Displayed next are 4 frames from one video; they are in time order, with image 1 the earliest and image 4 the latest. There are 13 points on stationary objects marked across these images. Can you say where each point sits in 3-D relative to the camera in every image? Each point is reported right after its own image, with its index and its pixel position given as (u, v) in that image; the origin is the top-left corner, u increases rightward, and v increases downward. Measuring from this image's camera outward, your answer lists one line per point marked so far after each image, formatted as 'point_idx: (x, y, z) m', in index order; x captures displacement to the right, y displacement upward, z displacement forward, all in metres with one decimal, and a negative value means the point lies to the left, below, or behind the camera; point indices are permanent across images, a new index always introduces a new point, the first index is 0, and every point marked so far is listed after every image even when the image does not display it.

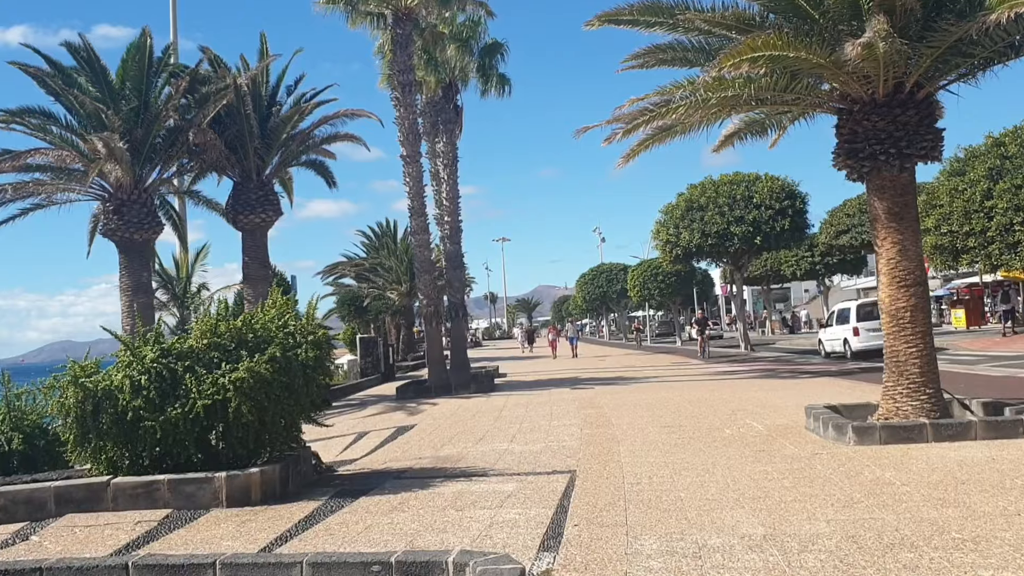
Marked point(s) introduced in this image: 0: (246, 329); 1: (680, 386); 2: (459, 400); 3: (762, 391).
0: (-2.6, -0.4, +7.8) m
1: (+3.6, -2.1, +17.8) m
2: (-1.1, -2.3, +17.3) m
3: (+4.9, -2.0, +16.1) m
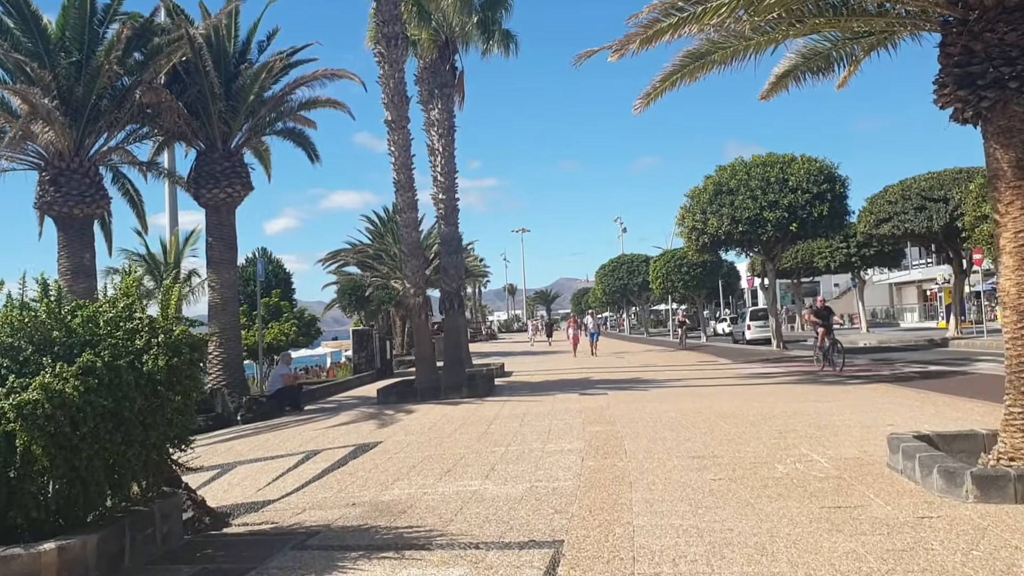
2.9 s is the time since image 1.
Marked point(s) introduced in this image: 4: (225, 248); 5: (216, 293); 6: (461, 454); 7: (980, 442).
0: (-2.8, -0.2, +5.2) m
1: (+3.6, -1.9, +15.0) m
2: (-1.1, -2.1, +14.6) m
3: (+4.8, -1.8, +13.3) m
4: (-6.1, +0.9, +17.7) m
5: (-6.2, -0.1, +17.3) m
6: (-0.6, -1.8, +9.2) m
7: (+4.2, -1.4, +7.4) m
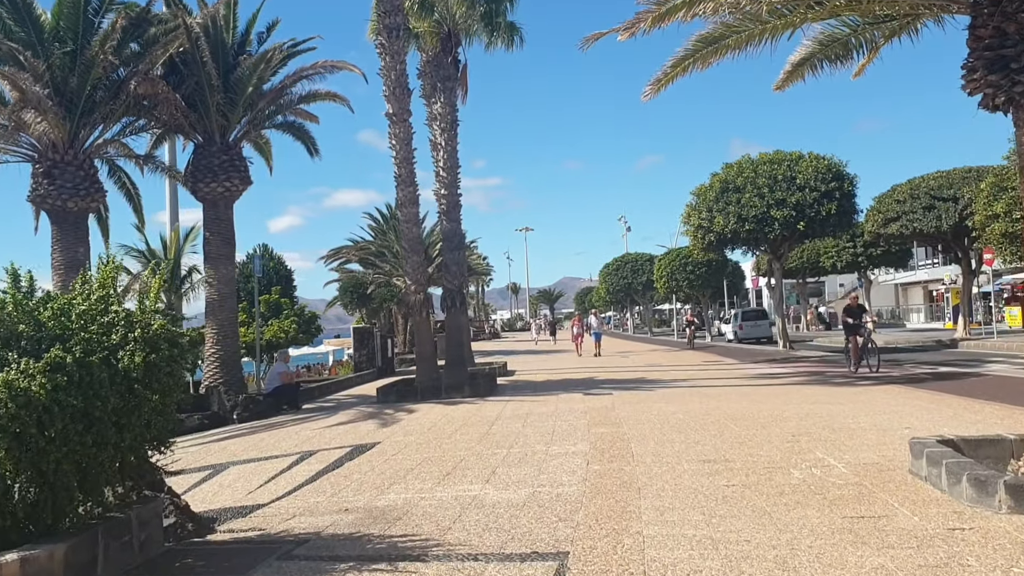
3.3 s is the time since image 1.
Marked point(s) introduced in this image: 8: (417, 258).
0: (-2.8, -0.2, +4.8) m
1: (+3.6, -1.9, +14.6) m
2: (-1.1, -2.0, +14.2) m
3: (+4.8, -1.8, +12.9) m
4: (-6.0, +0.9, +17.3) m
5: (-6.1, 0.0, +17.0) m
6: (-0.5, -1.8, +8.8) m
7: (+4.2, -1.3, +7.0) m
8: (-1.9, +0.6, +16.9) m
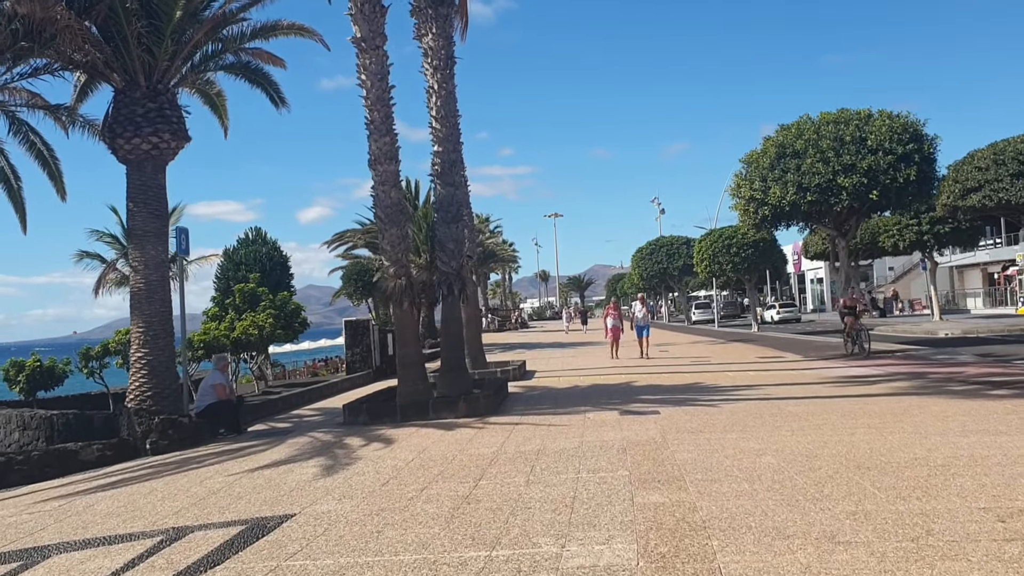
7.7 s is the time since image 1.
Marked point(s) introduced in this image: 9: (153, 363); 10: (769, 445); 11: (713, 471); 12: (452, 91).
0: (-3.1, -0.1, +0.9) m
1: (+3.7, -1.6, +10.5) m
2: (-1.0, -1.8, +10.3) m
3: (+4.9, -1.5, +8.7) m
4: (-5.9, +1.2, +13.5) m
5: (-5.9, +0.2, +13.2) m
6: (-0.7, -1.6, +4.8) m
7: (+4.0, -1.2, +2.8) m
8: (-1.8, +0.9, +12.9) m
9: (-5.7, -1.2, +13.1) m
10: (+2.5, -1.5, +8.1) m
11: (+1.7, -1.5, +6.9) m
12: (-1.1, +3.6, +15.3) m
